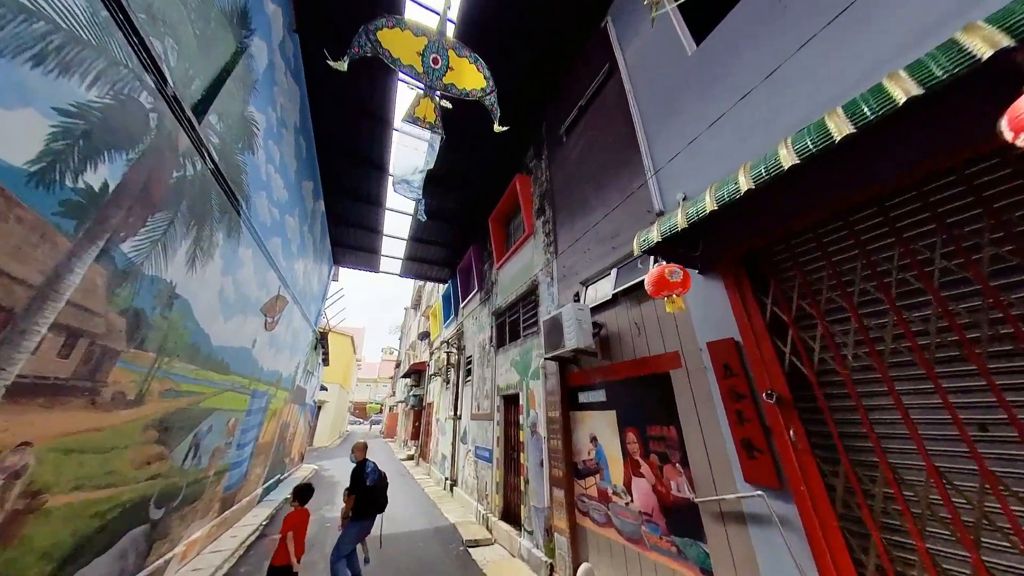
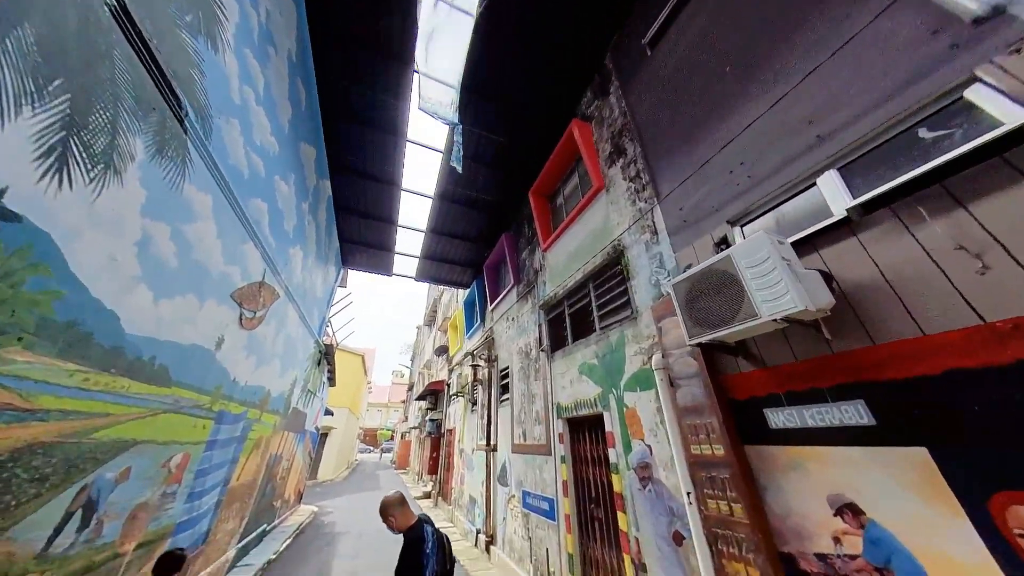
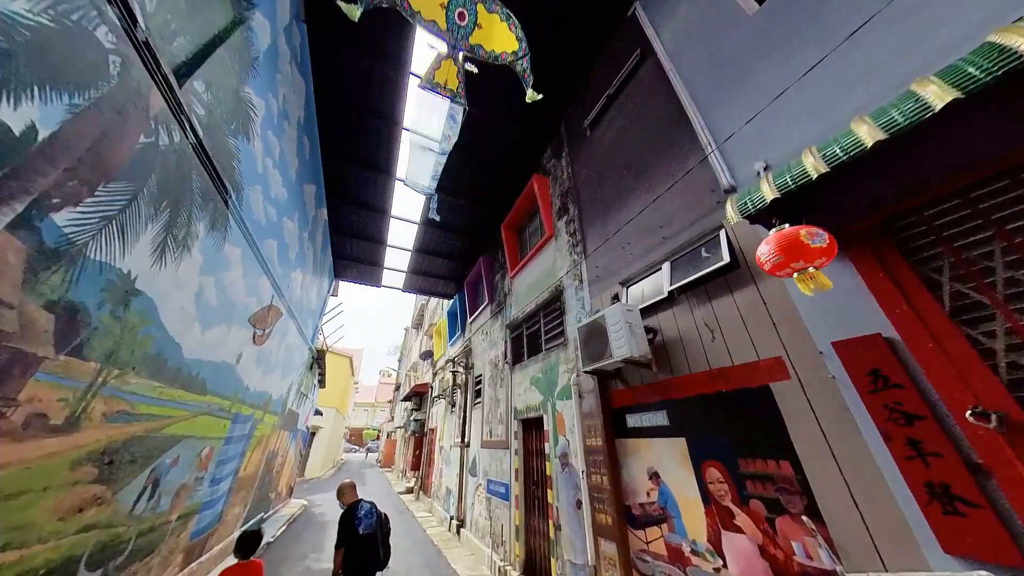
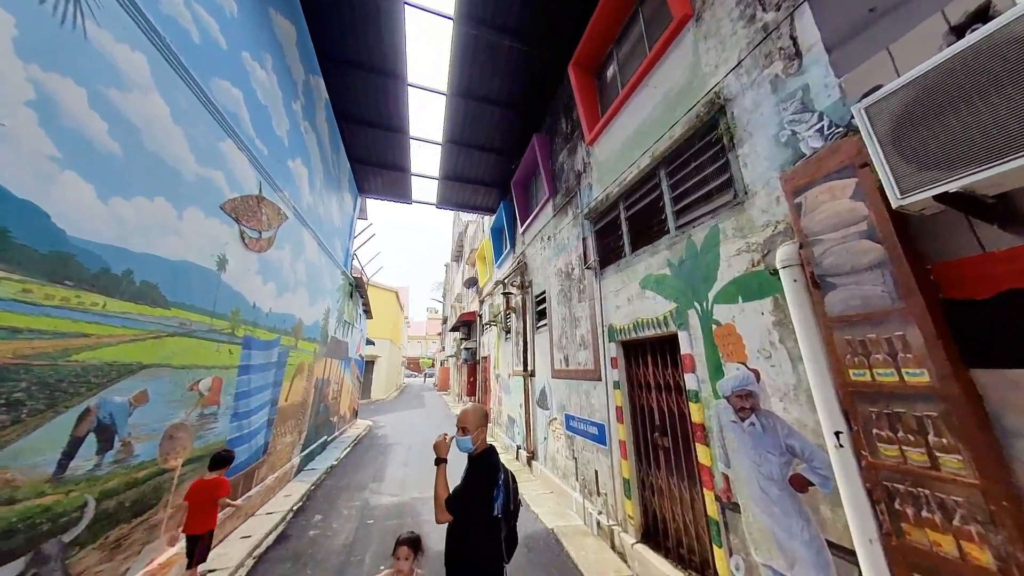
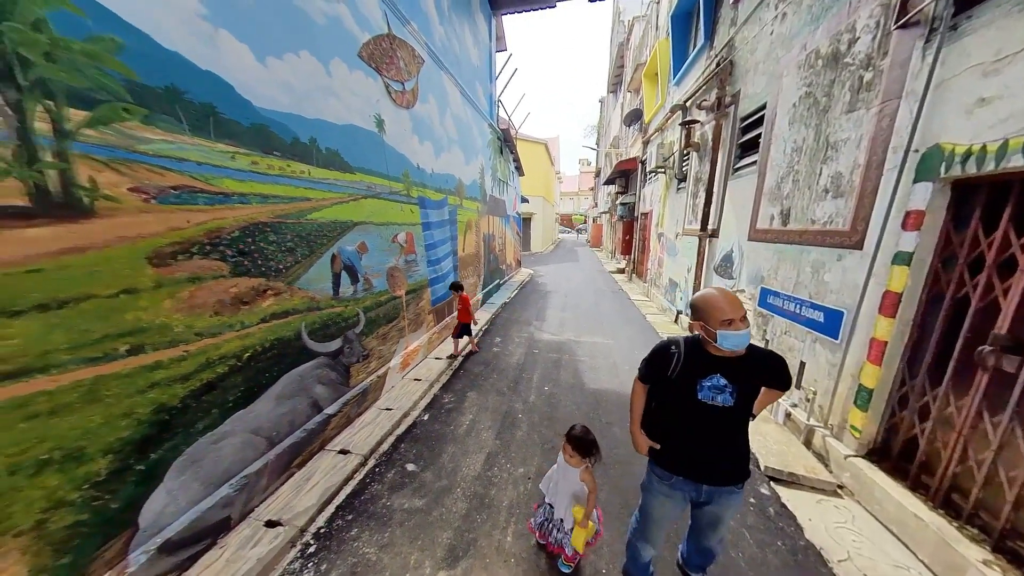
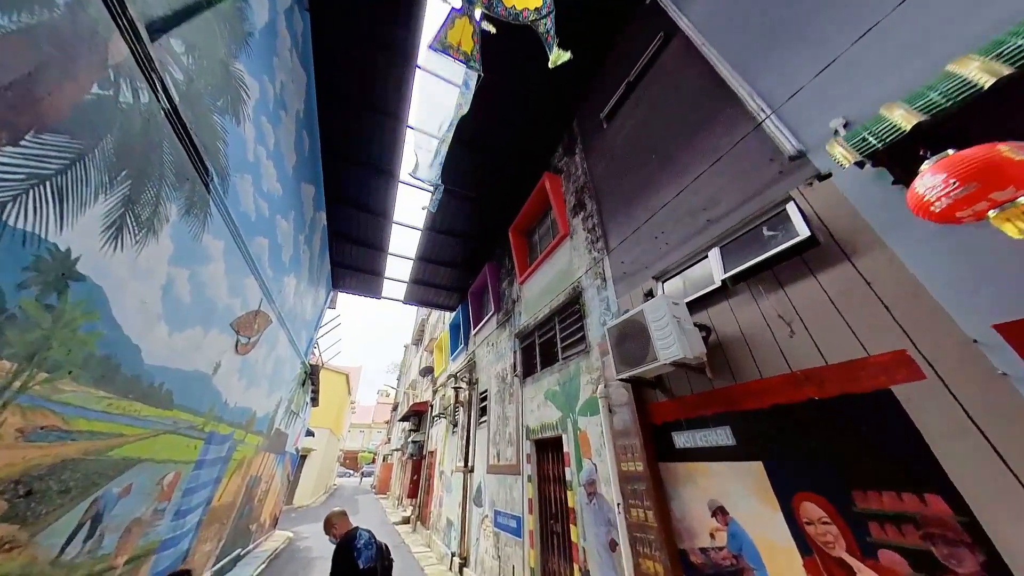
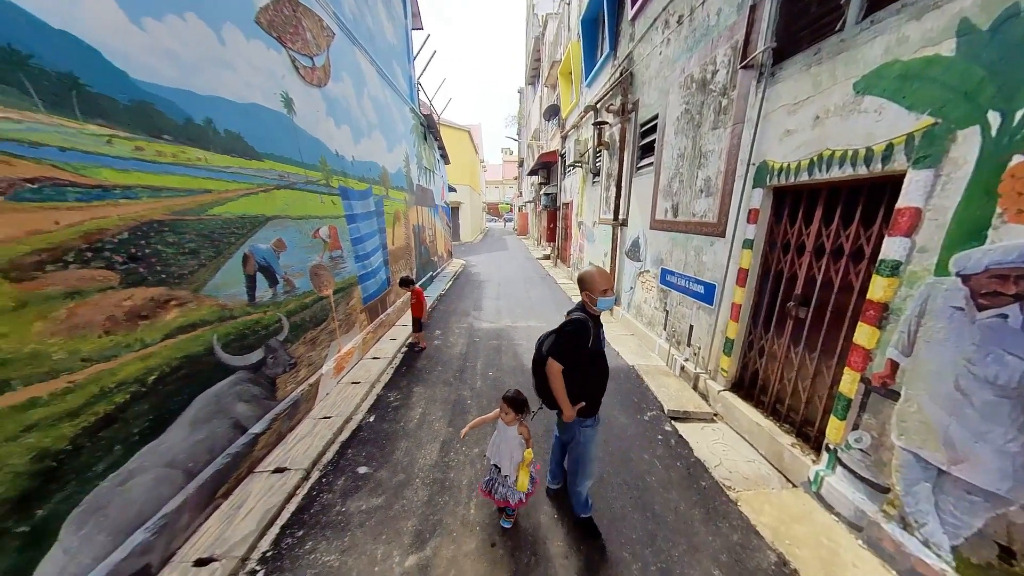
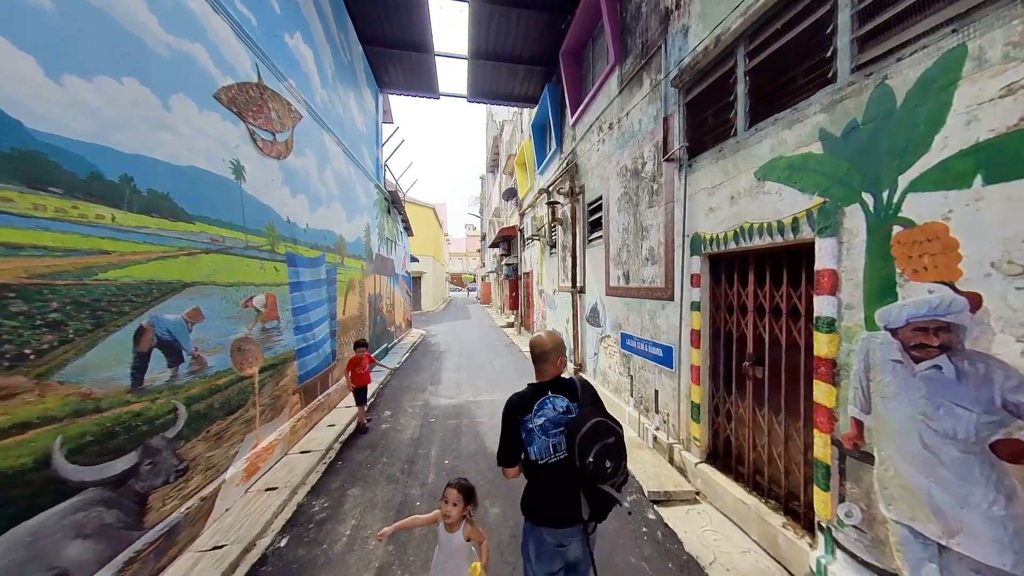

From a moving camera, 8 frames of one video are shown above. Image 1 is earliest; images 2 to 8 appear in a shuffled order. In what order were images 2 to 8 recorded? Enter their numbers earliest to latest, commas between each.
3, 6, 2, 4, 8, 7, 5
